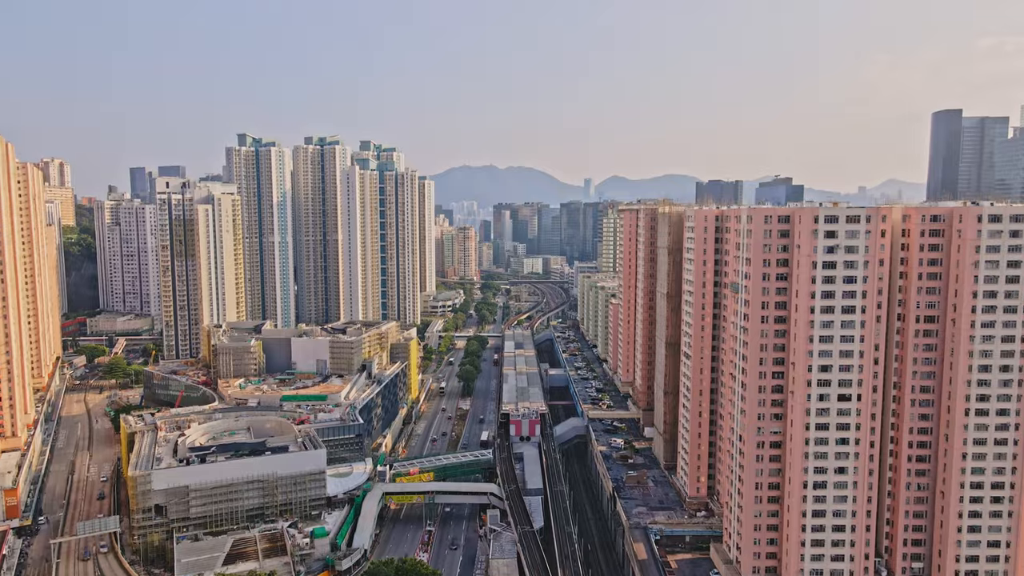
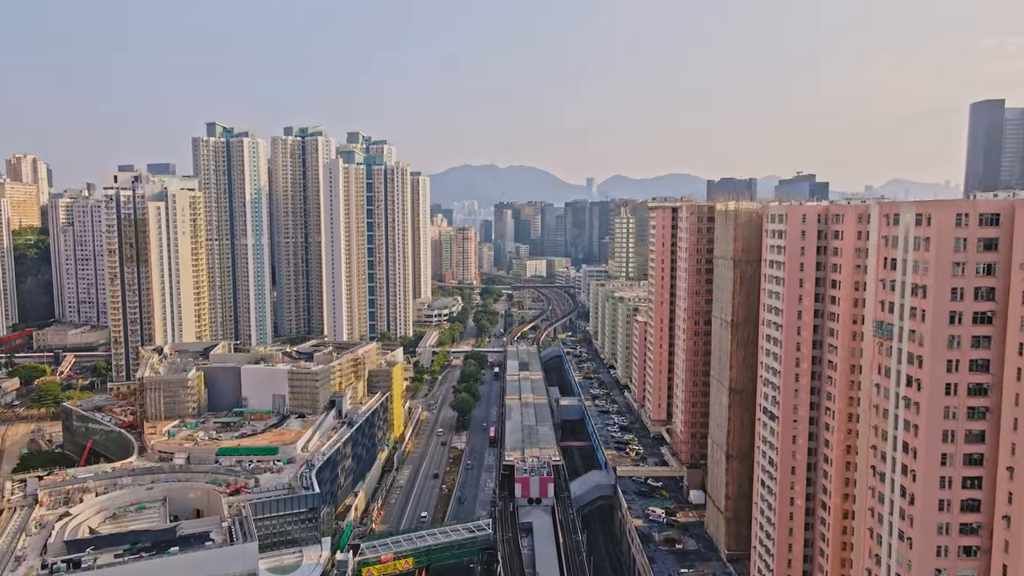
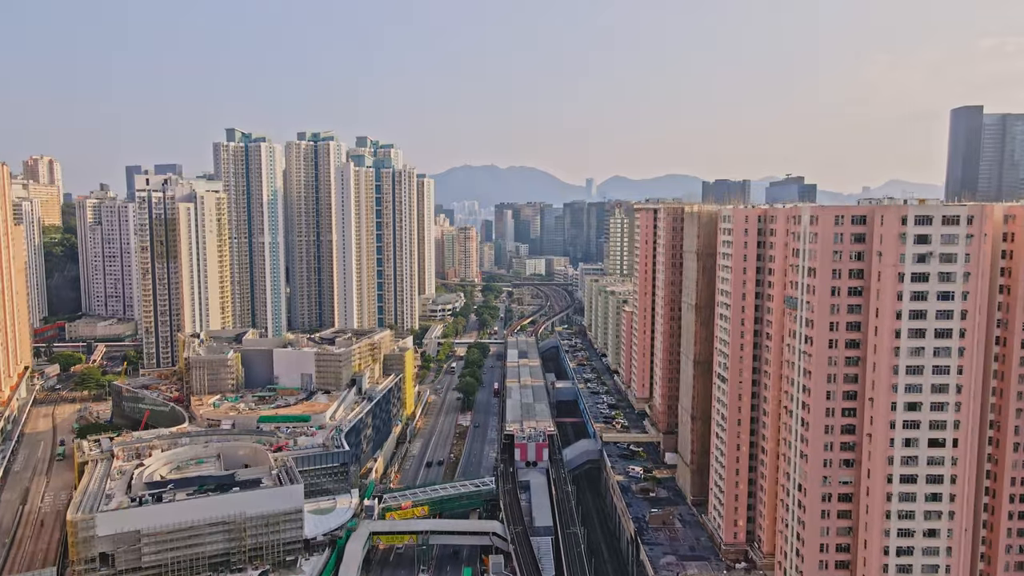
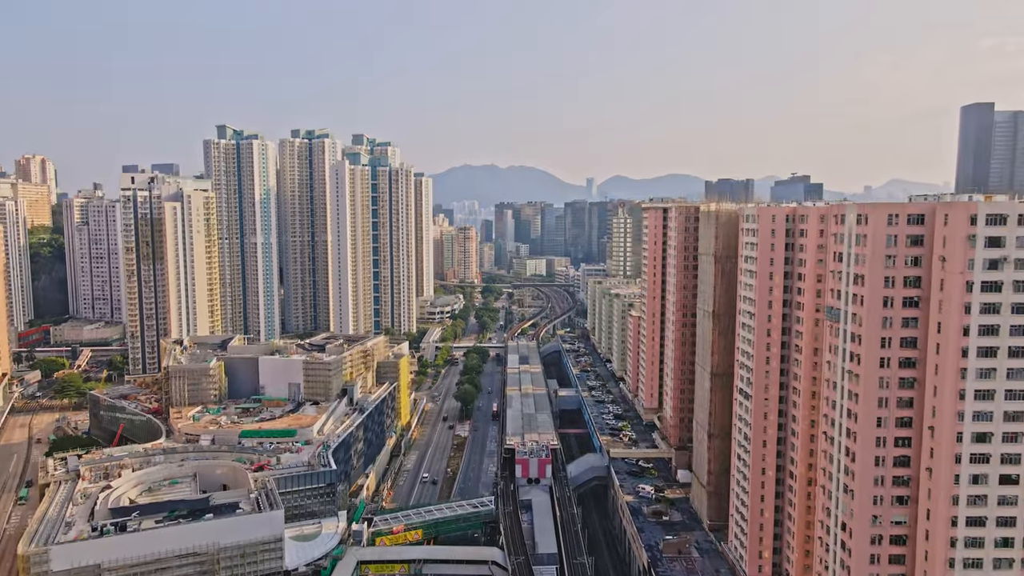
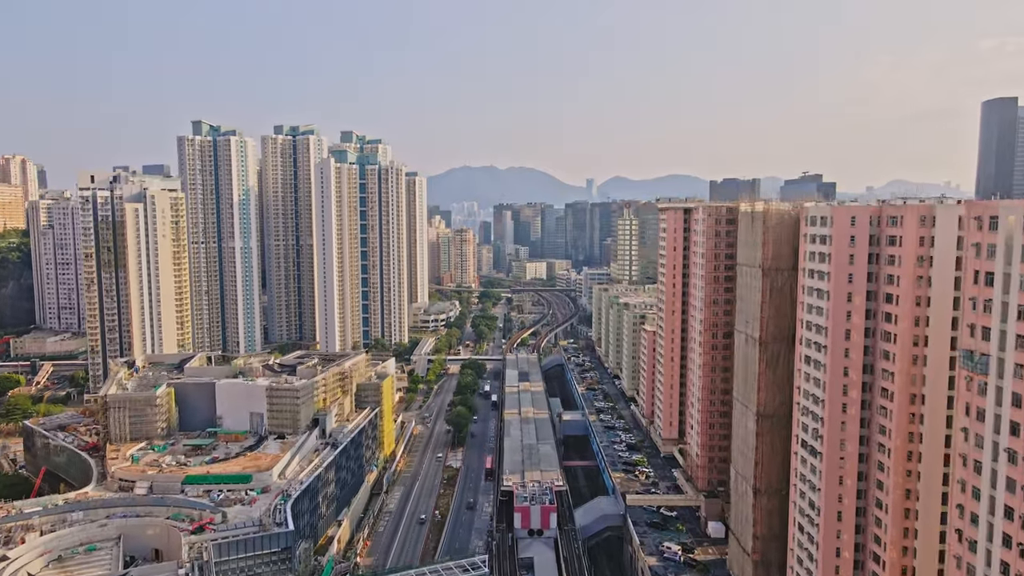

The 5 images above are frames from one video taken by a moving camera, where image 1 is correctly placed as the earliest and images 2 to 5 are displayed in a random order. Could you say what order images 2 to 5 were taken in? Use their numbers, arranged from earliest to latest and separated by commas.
3, 4, 2, 5
